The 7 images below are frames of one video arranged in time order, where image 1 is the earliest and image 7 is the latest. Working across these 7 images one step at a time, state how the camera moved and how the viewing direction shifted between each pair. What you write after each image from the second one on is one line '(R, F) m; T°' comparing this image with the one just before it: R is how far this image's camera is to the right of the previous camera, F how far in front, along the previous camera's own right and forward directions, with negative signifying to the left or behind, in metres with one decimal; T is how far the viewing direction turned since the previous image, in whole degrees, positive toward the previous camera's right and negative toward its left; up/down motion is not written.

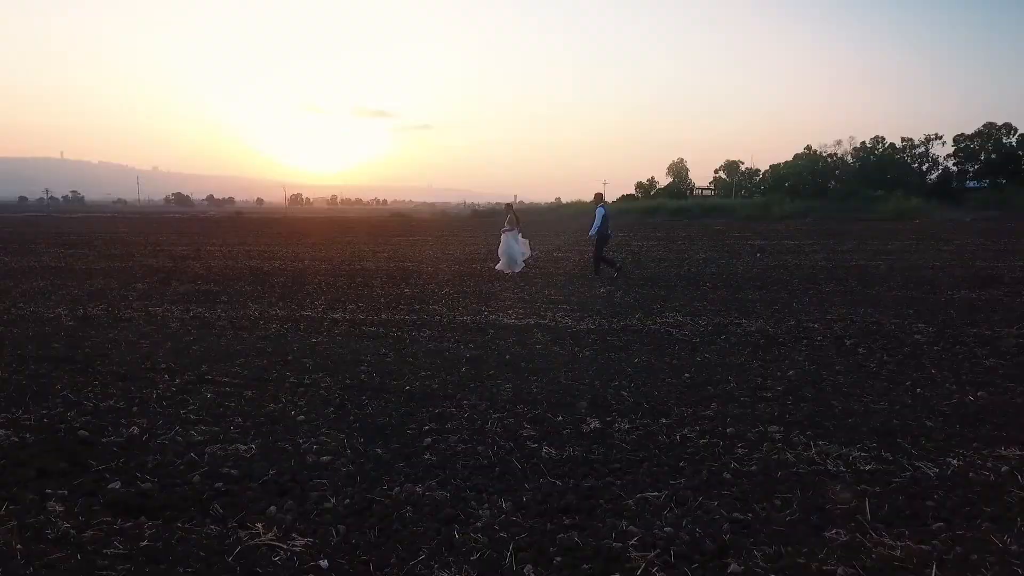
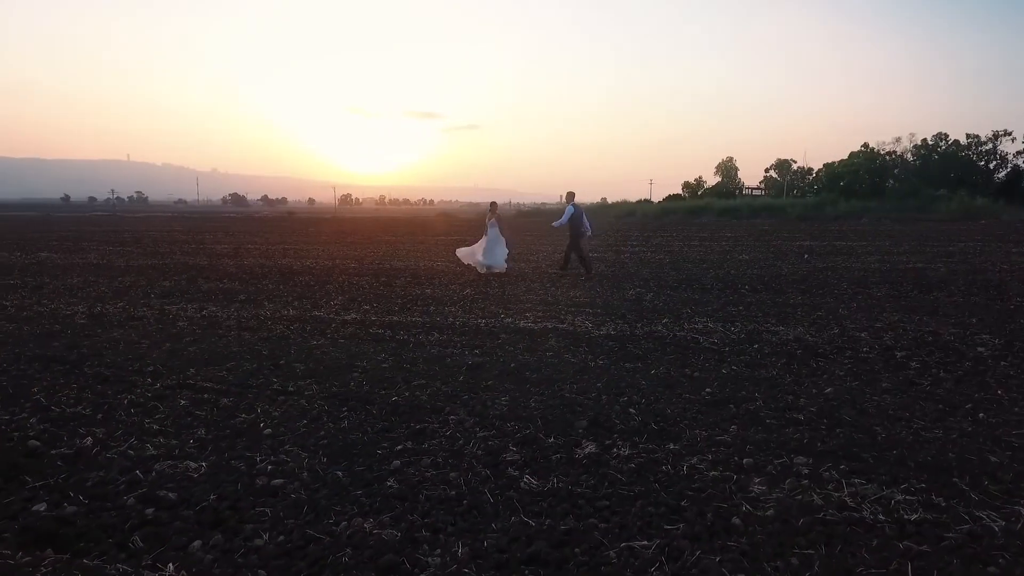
(+0.5, +0.7) m; -4°
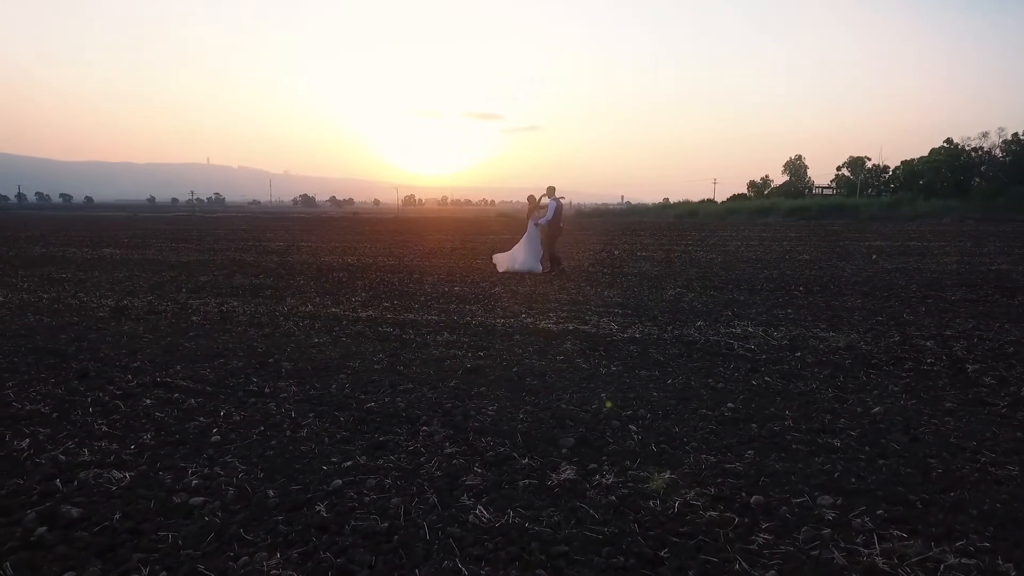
(+0.6, +0.8) m; -5°
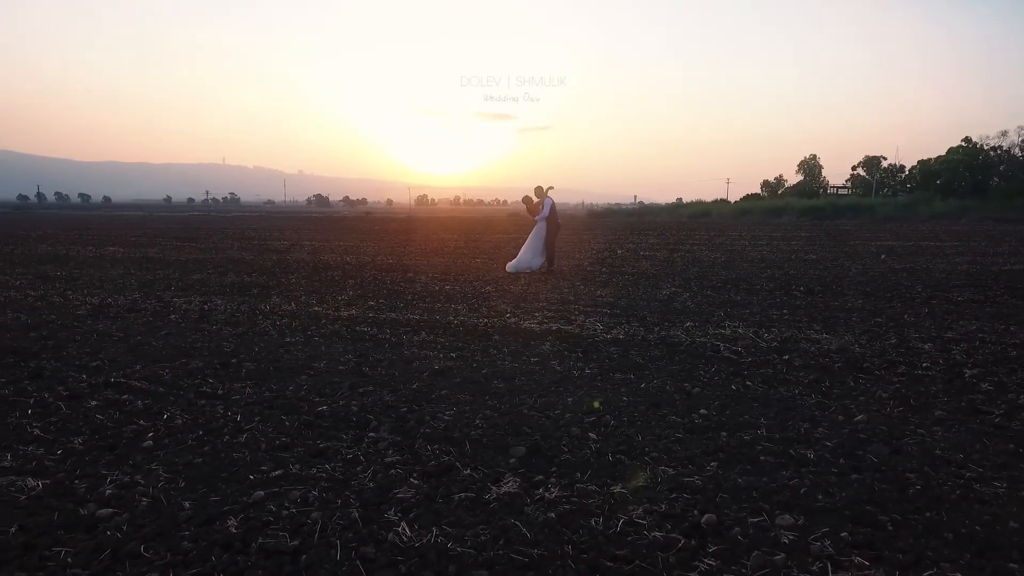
(+0.4, +0.3) m; -1°
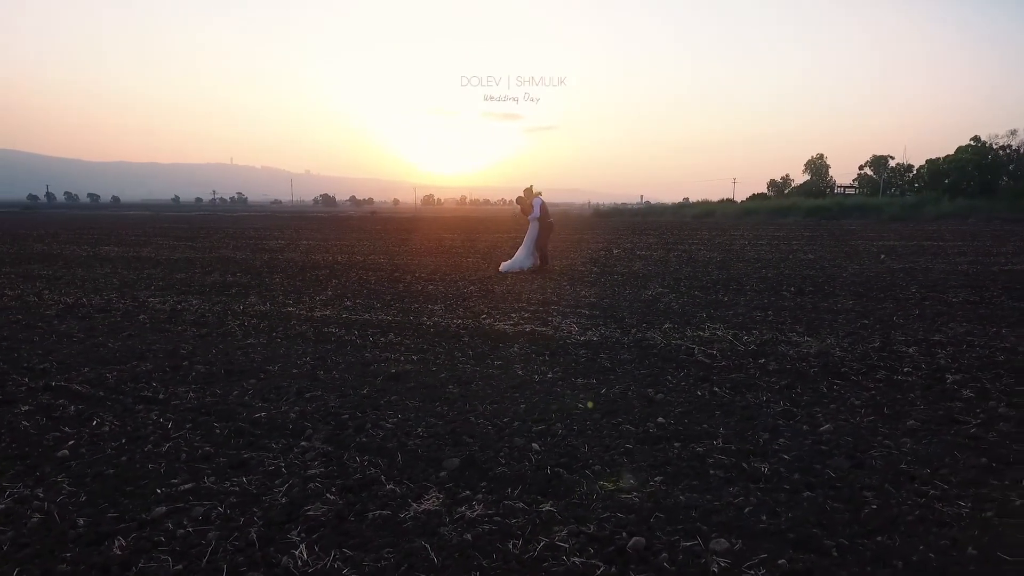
(+0.5, +0.3) m; -1°
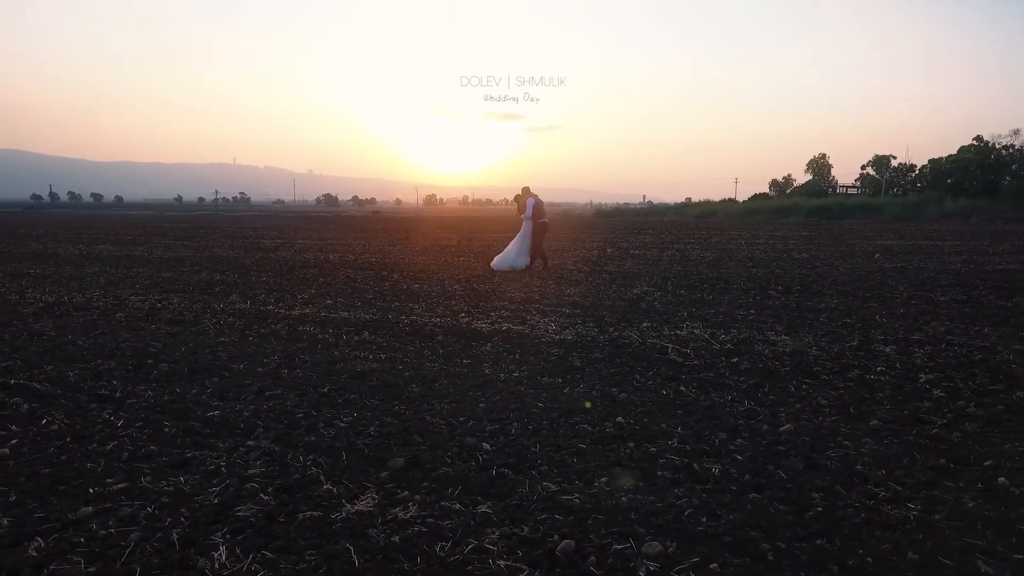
(+0.4, +0.1) m; 0°
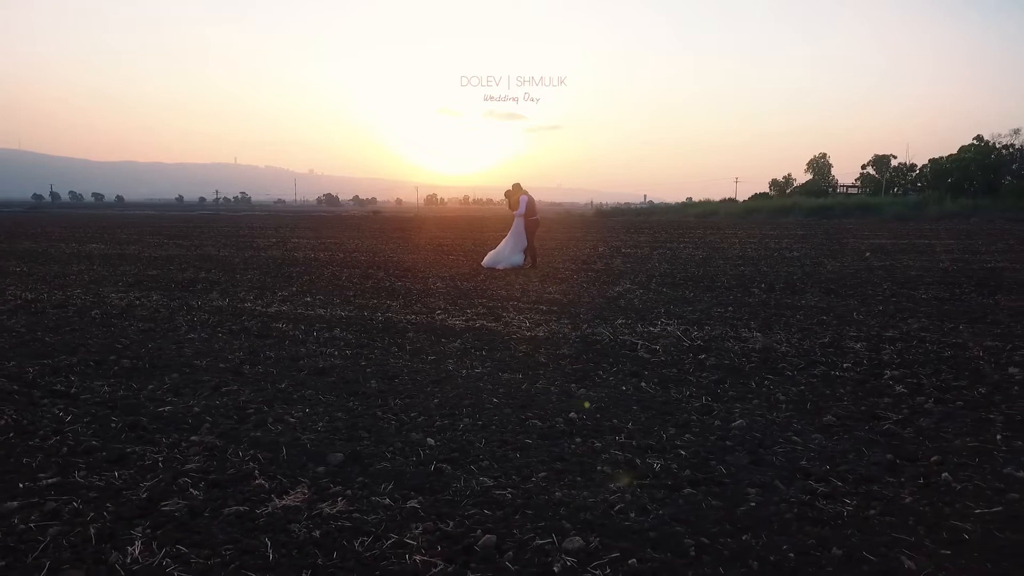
(+0.4, 0.0) m; 0°
